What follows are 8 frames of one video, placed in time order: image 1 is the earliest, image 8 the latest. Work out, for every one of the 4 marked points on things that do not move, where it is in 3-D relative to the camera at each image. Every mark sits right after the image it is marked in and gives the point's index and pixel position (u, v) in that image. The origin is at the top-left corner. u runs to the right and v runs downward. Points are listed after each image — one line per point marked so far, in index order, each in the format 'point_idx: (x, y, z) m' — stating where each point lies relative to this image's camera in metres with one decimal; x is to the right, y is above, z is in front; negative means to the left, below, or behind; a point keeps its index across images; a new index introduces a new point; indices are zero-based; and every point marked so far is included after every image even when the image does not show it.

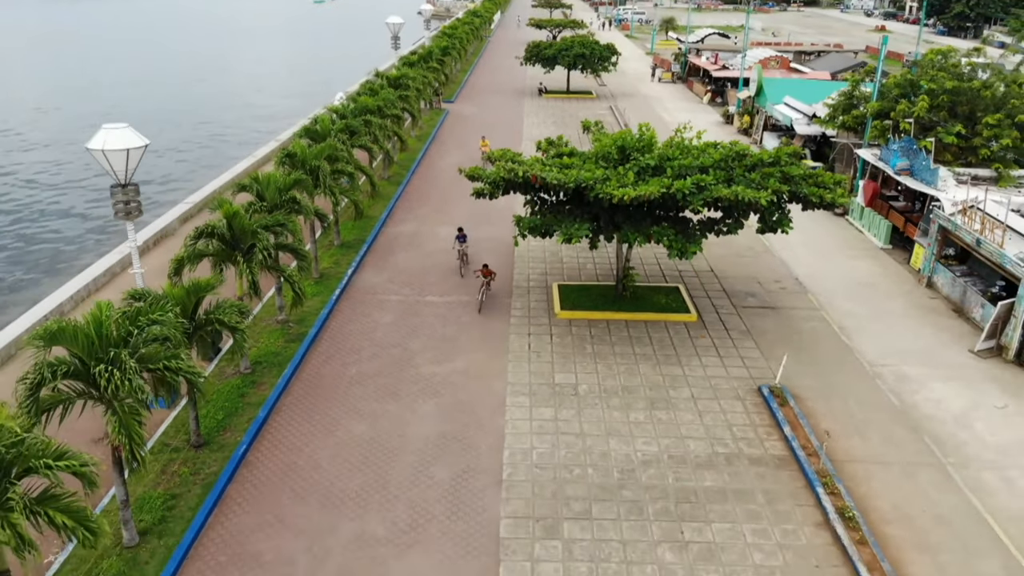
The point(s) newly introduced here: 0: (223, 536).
0: (-3.0, -2.7, +8.8) m
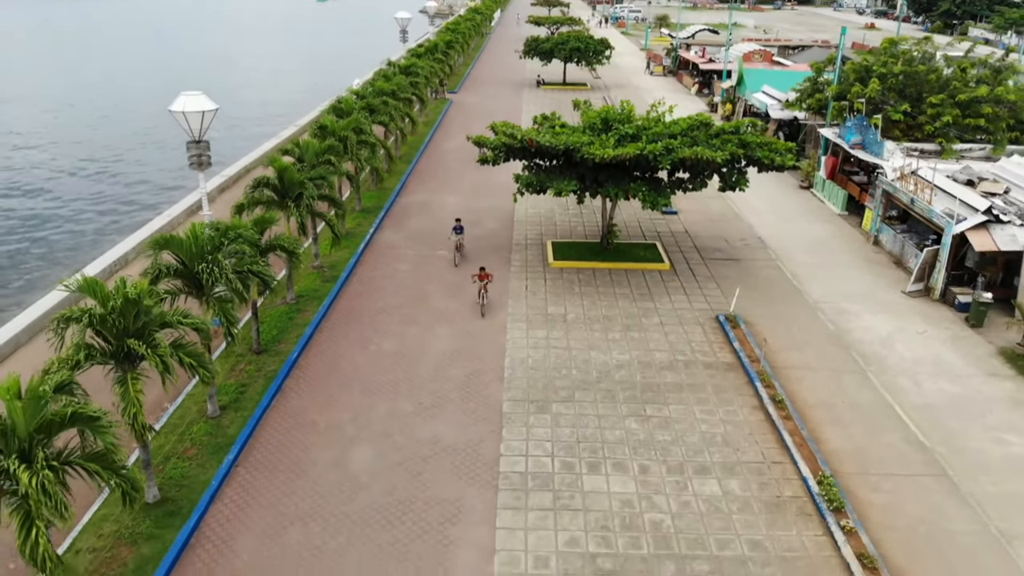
0: (-3.0, -1.7, +11.3) m
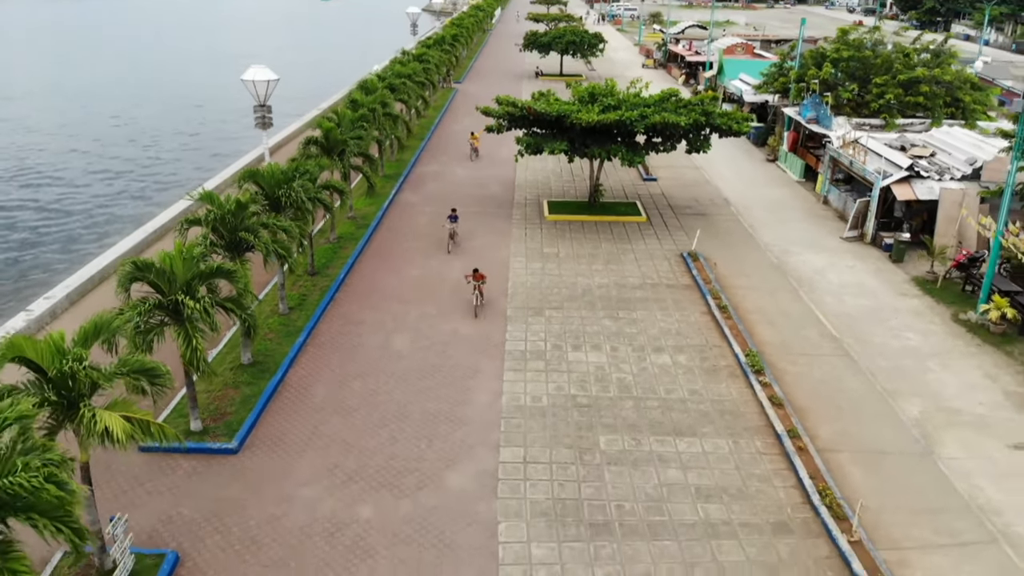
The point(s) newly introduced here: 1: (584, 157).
0: (-3.0, -0.5, +14.5) m
1: (+1.6, +2.9, +19.0) m
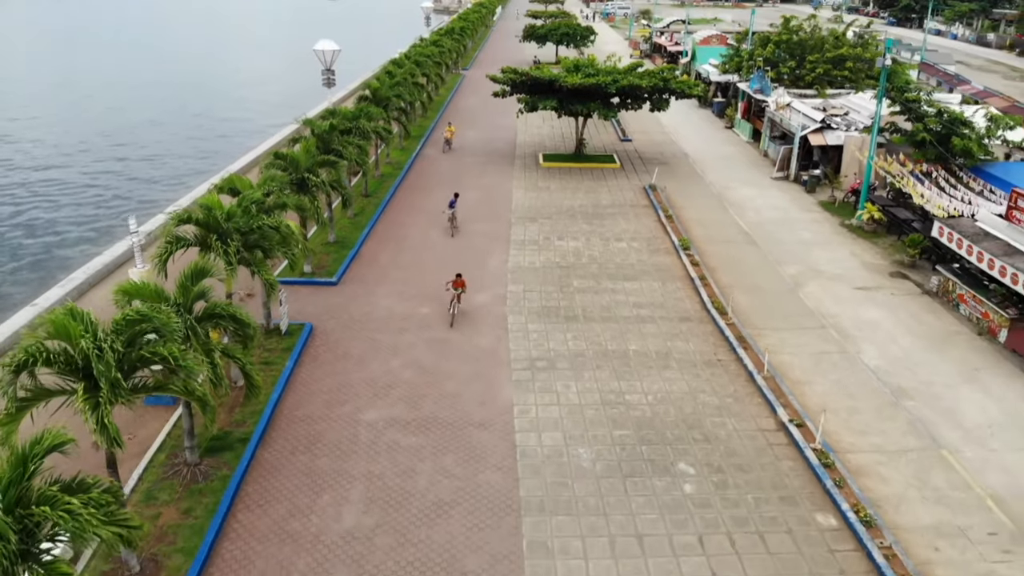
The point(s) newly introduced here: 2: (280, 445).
0: (-2.9, +1.5, +19.9) m
1: (+1.7, +5.0, +24.4) m
2: (-2.9, -2.0, +10.7) m
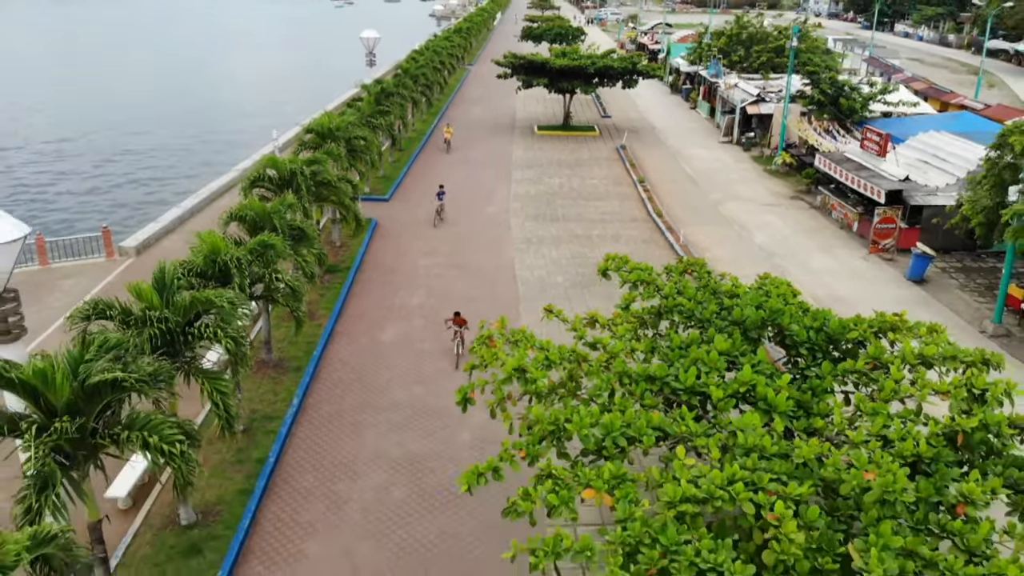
0: (-2.9, +3.7, +26.3) m
1: (+1.7, +7.1, +30.8) m
2: (-2.9, +0.3, +17.0) m
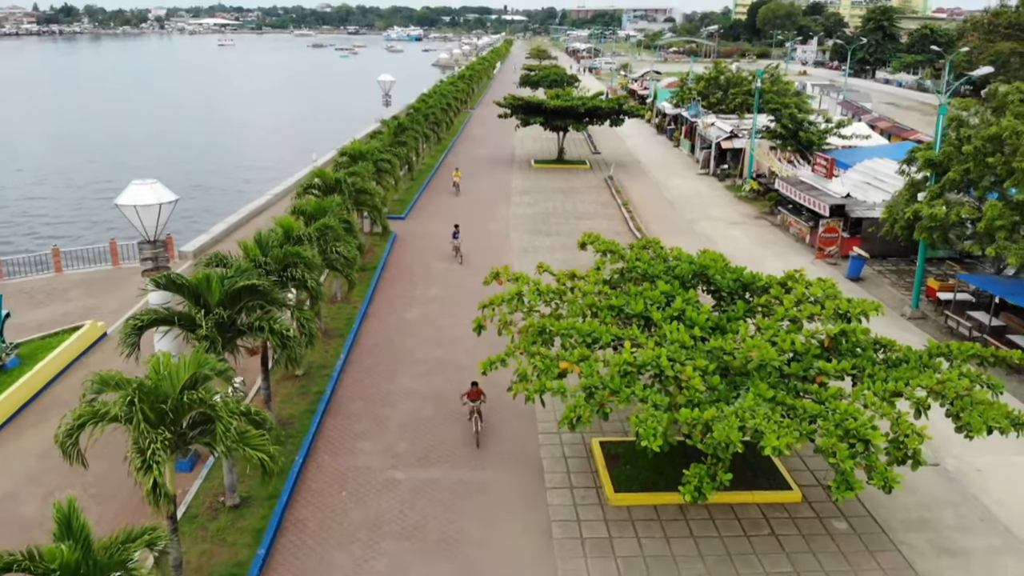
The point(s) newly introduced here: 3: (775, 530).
0: (-2.9, +3.3, +29.7) m
1: (+1.7, +6.5, +34.4) m
2: (-2.9, +0.4, +20.3) m
3: (+3.2, -3.0, +10.6) m
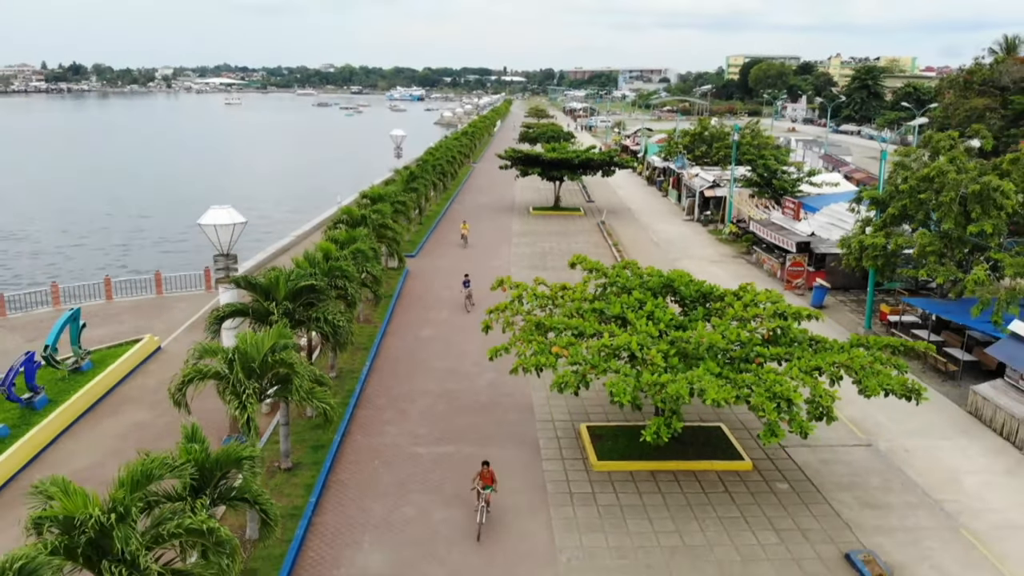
0: (-2.9, +2.0, +32.4) m
1: (+1.6, +4.8, +37.4) m
2: (-2.8, -0.3, +22.8) m
3: (+3.3, -3.0, +12.9) m
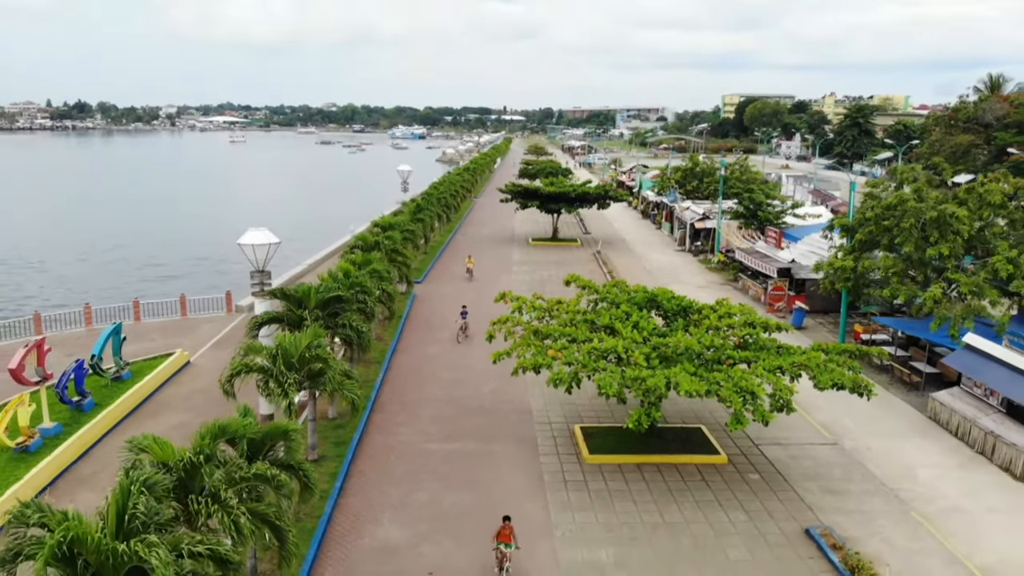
0: (-2.9, +0.9, +34.2) m
1: (+1.6, +3.6, +39.3) m
2: (-2.8, -0.9, +24.6) m
3: (+3.3, -3.2, +14.6) m
